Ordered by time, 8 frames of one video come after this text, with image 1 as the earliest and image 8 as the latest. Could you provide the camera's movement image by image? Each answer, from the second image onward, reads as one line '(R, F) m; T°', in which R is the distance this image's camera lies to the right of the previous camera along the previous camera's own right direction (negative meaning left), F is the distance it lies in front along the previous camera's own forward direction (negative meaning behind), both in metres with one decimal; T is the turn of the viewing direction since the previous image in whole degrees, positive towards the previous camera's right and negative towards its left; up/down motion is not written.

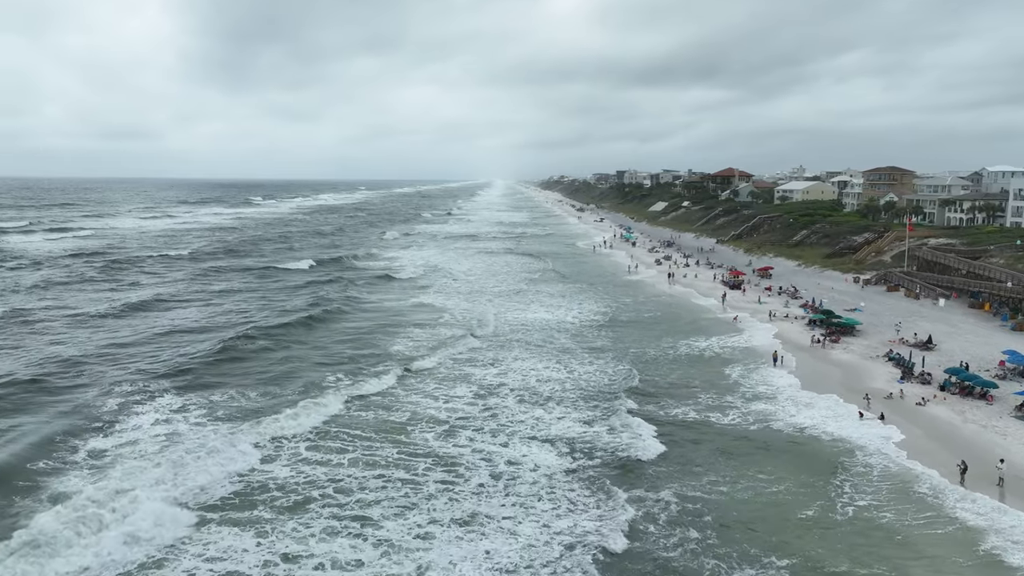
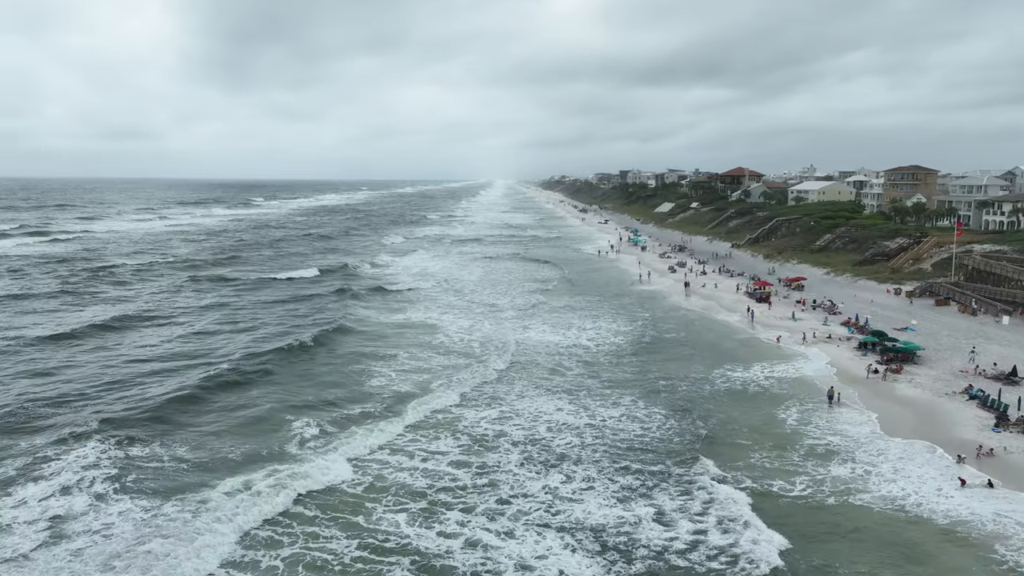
(-0.1, +4.2) m; 0°
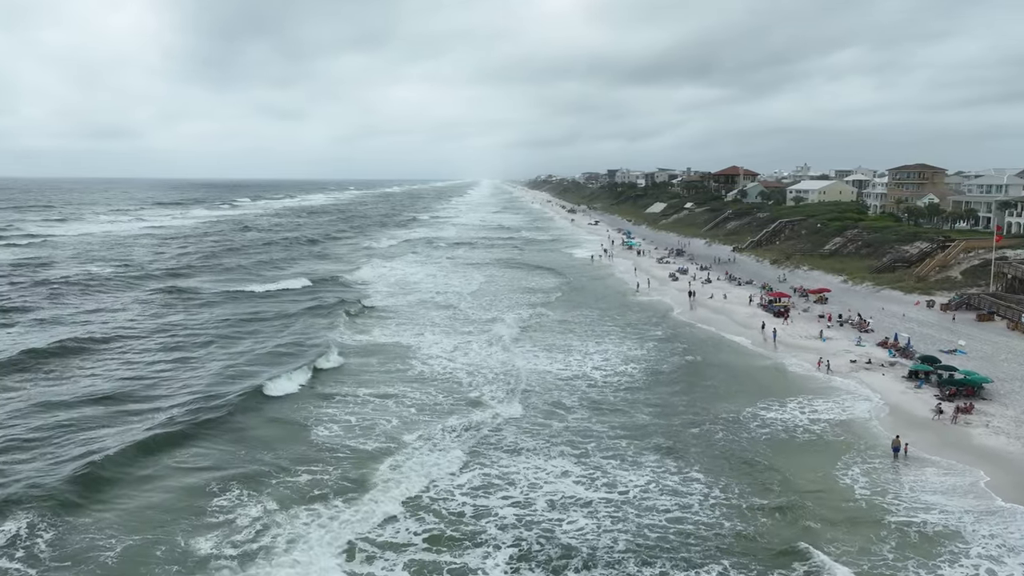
(-0.1, +4.3) m; +1°
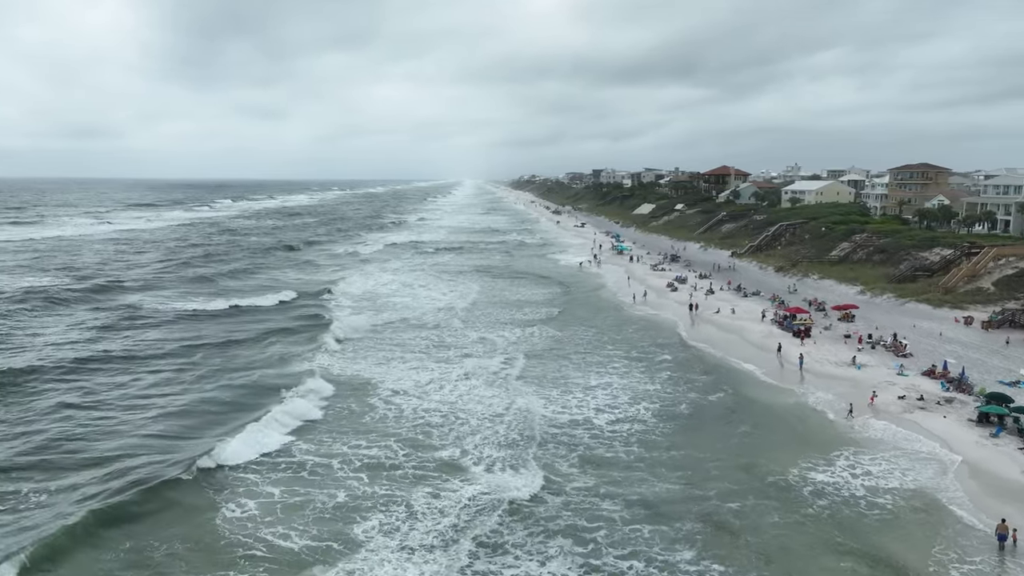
(0.0, +4.3) m; +1°
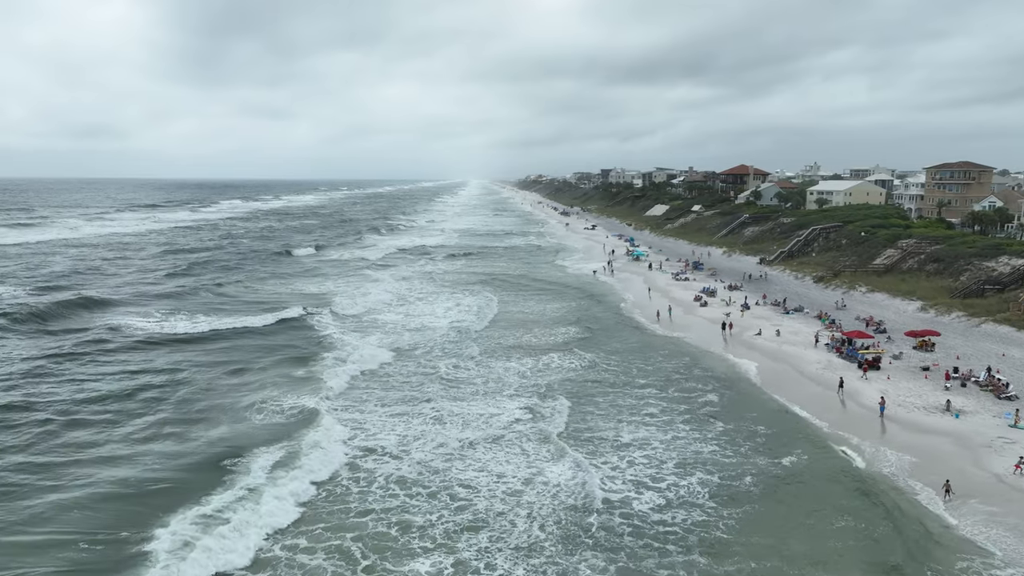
(-0.1, +4.9) m; -1°
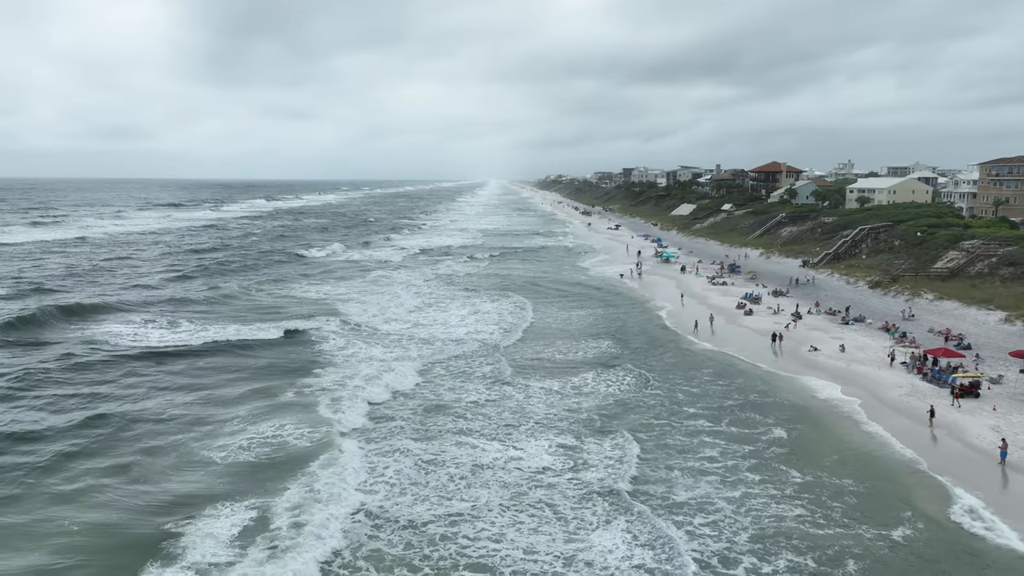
(-0.1, +4.0) m; -2°
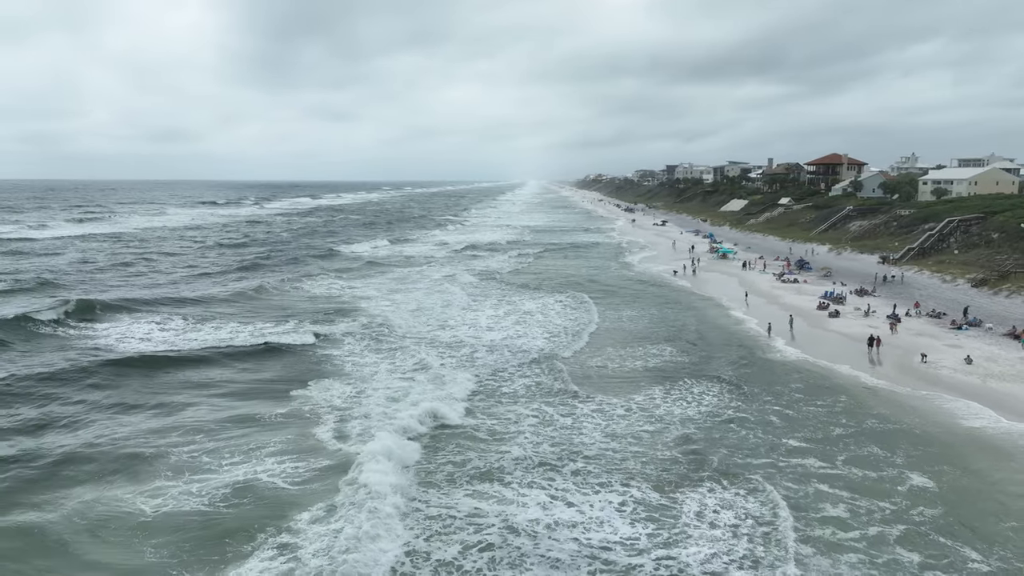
(-0.2, +4.6) m; -3°
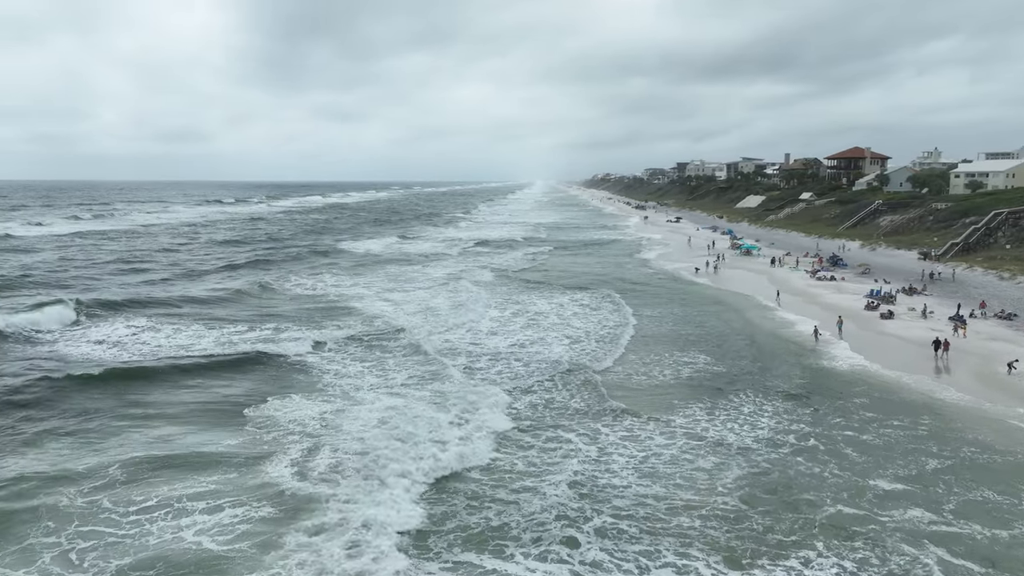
(0.0, +3.4) m; -1°
